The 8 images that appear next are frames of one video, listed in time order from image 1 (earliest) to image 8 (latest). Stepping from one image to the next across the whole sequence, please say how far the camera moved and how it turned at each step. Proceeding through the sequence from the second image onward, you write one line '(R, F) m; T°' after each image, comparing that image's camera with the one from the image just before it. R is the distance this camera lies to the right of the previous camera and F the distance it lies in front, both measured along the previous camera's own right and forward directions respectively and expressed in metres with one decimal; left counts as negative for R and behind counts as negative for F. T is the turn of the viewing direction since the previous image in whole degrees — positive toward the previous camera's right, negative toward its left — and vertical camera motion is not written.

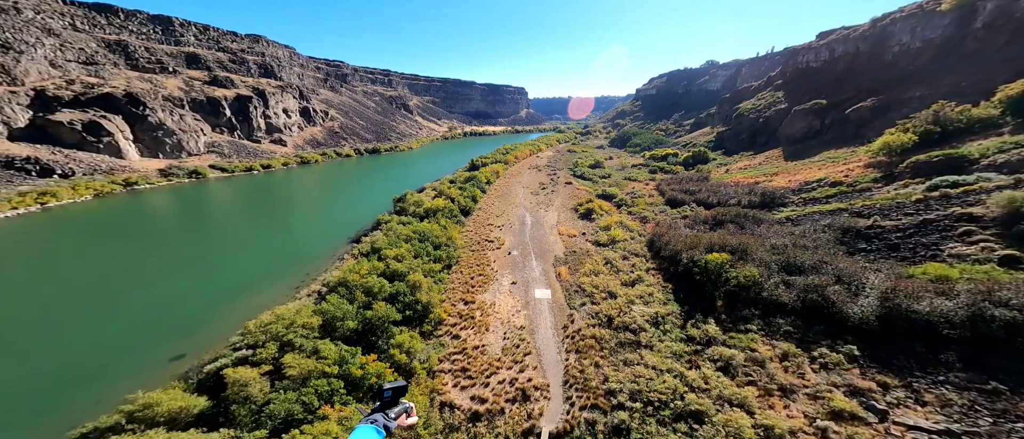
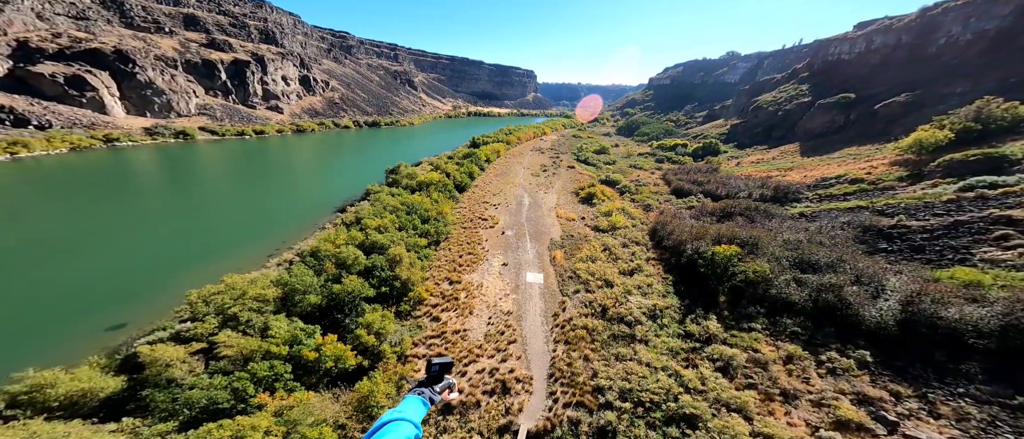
(+0.7, +2.0) m; 0°
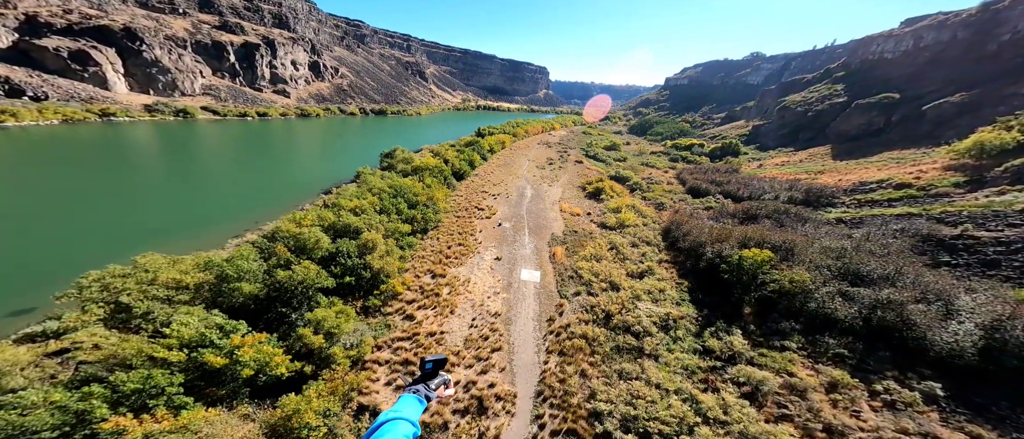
(+0.9, +2.9) m; -1°
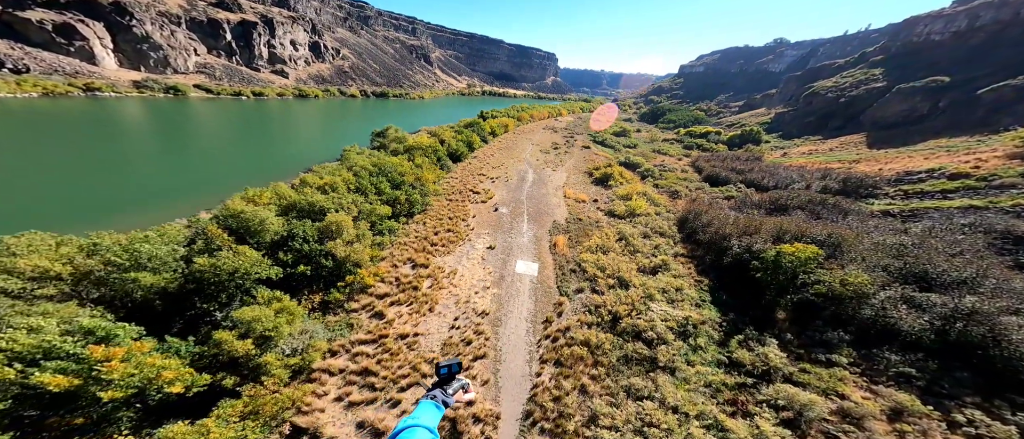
(+0.7, +2.8) m; -1°
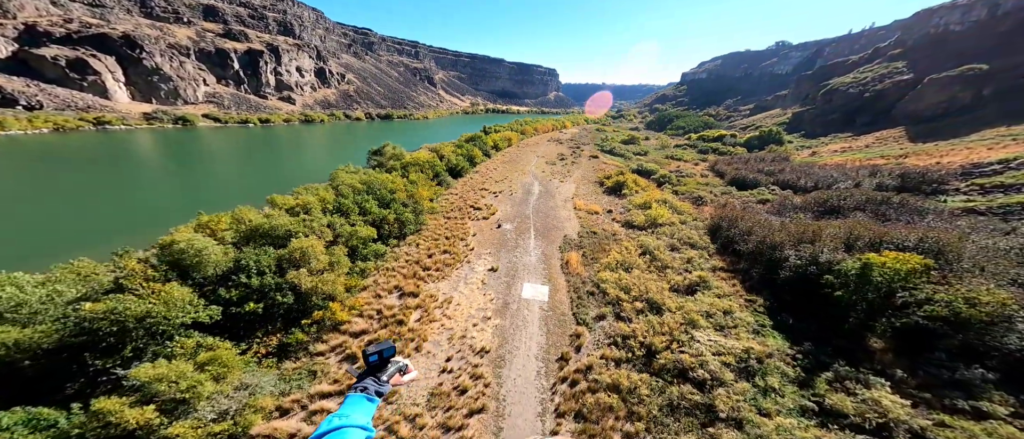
(+0.3, +2.8) m; -2°
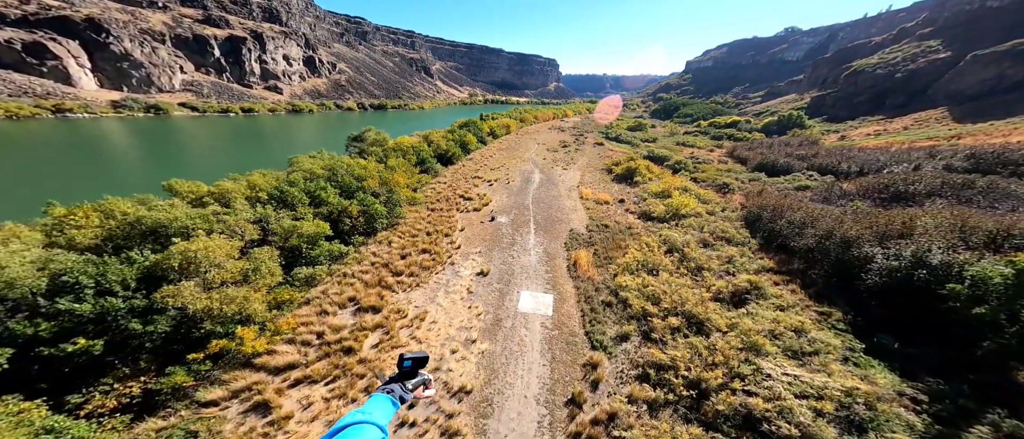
(+0.3, +3.7) m; 0°
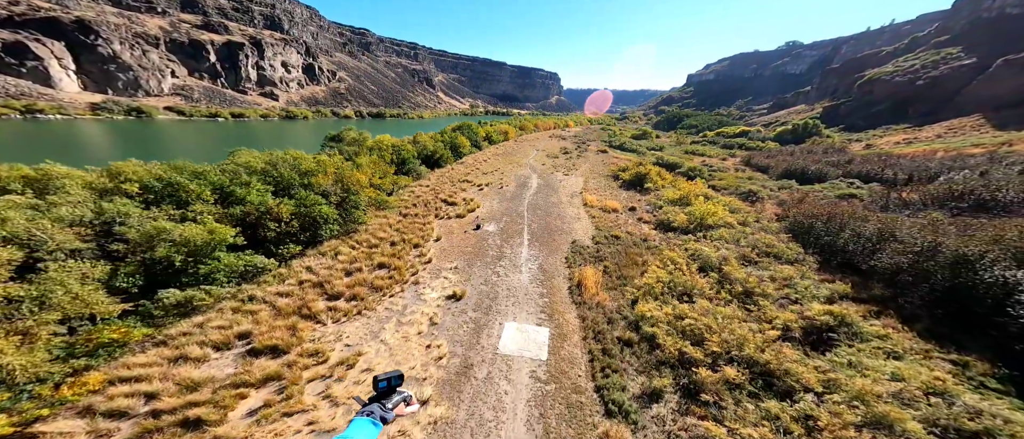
(+0.6, +3.5) m; 0°
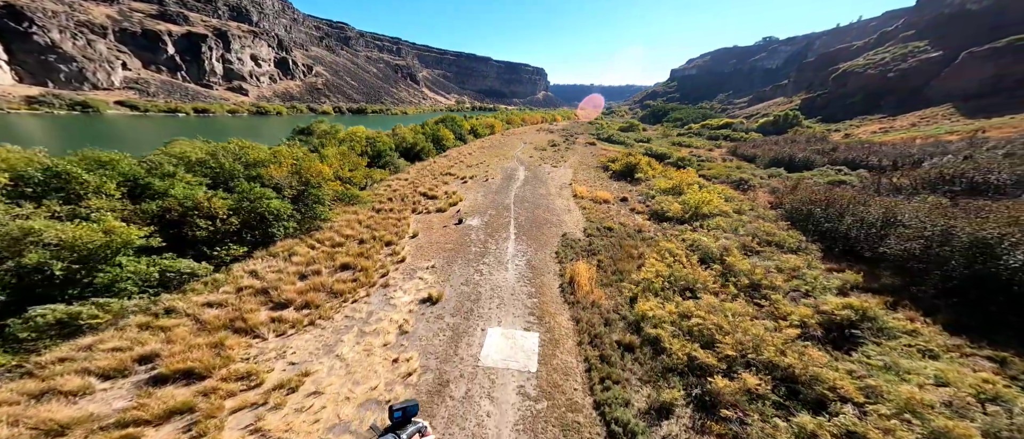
(+0.1, +1.3) m; +3°
